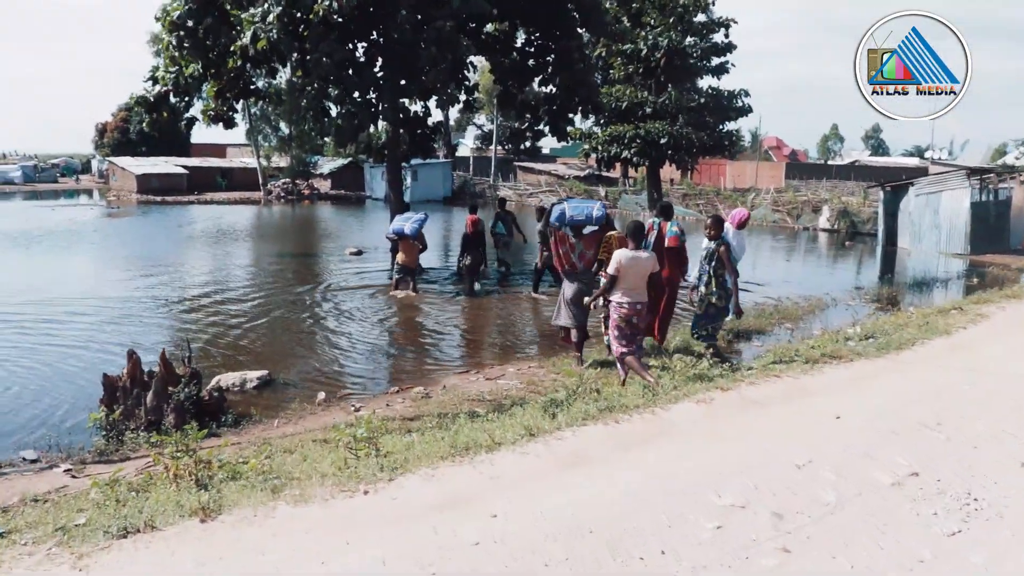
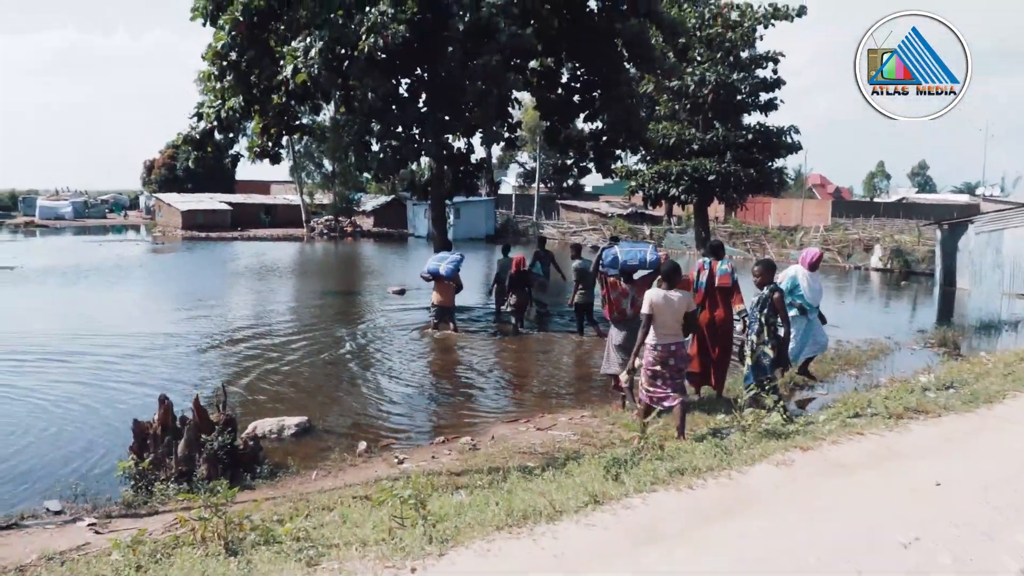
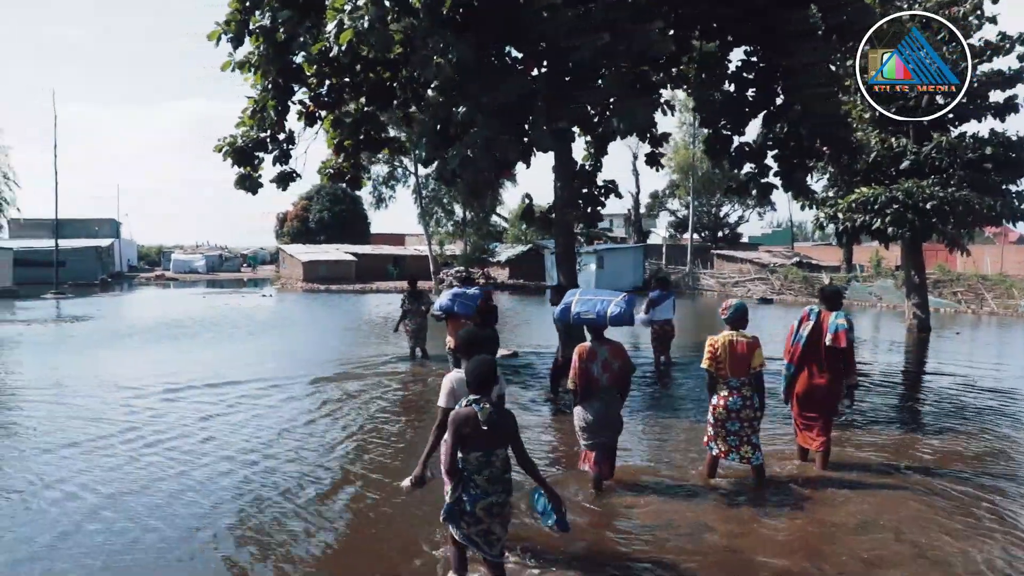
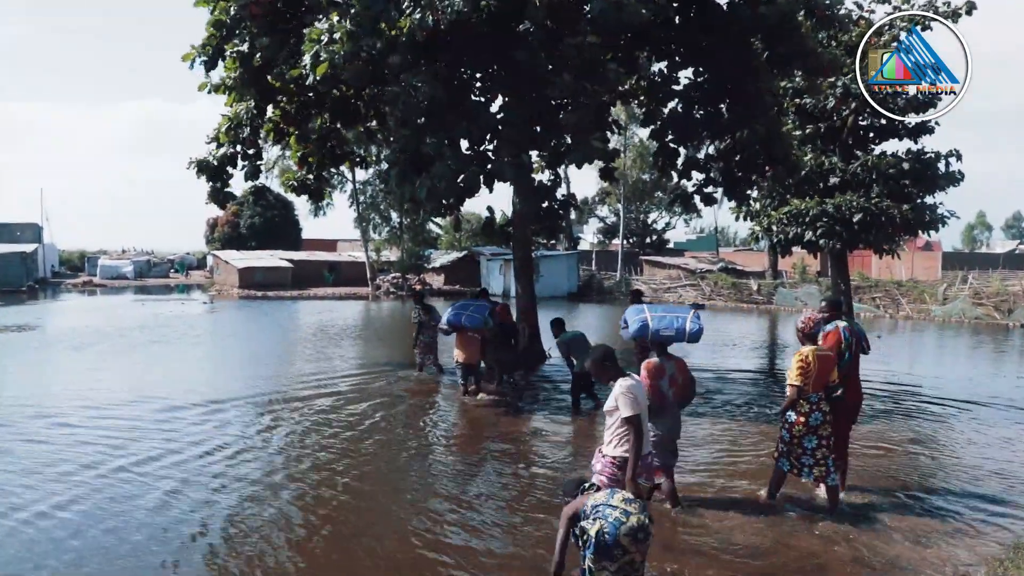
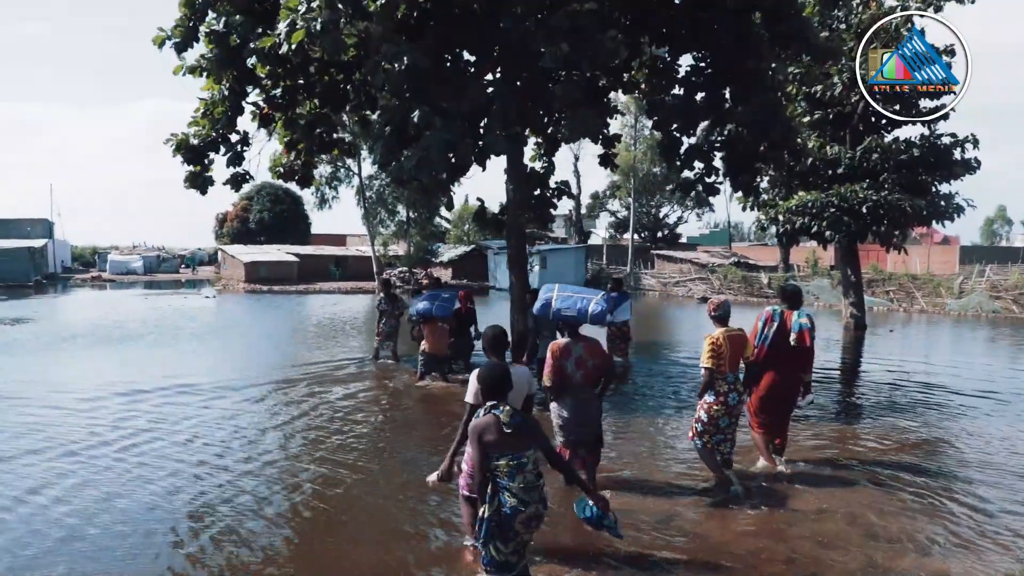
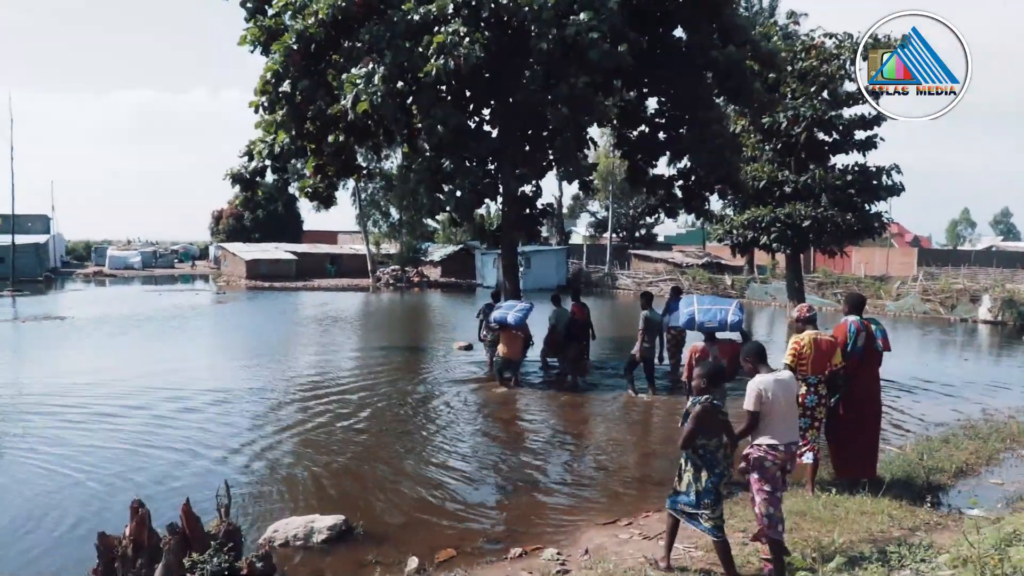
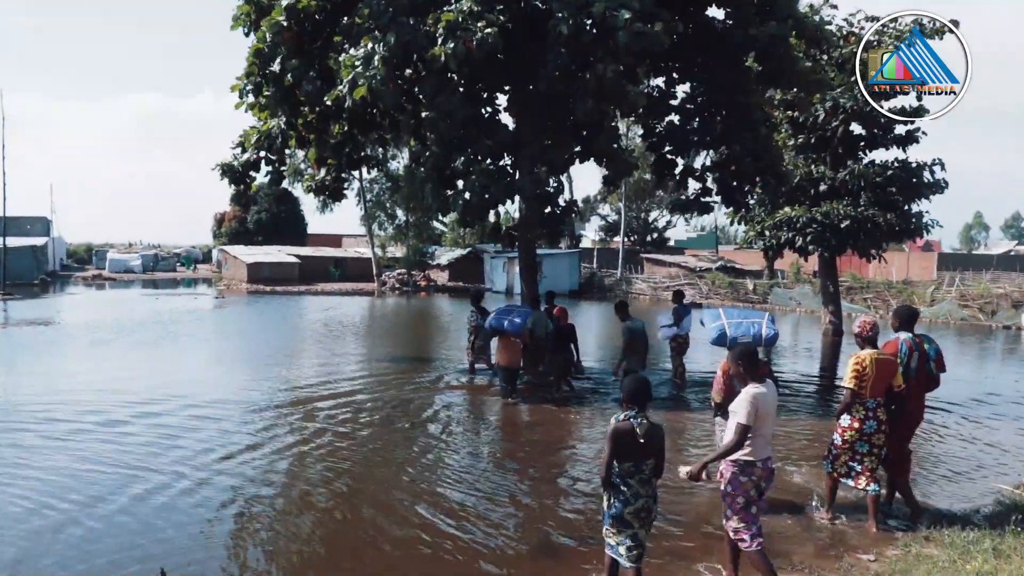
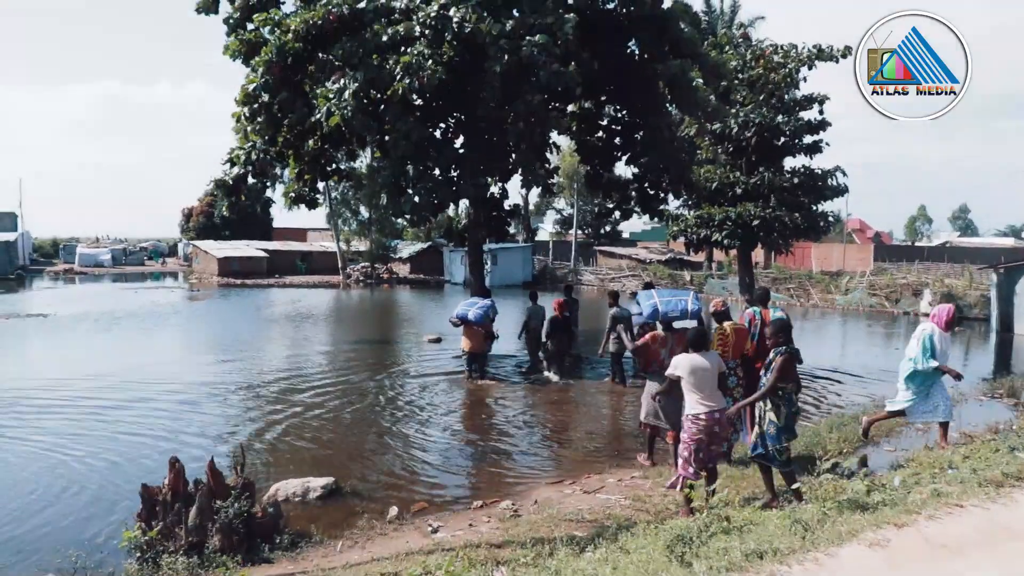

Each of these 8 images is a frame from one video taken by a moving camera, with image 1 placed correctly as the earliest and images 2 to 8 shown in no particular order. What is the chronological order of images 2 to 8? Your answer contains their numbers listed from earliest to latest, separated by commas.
2, 8, 6, 7, 4, 5, 3
